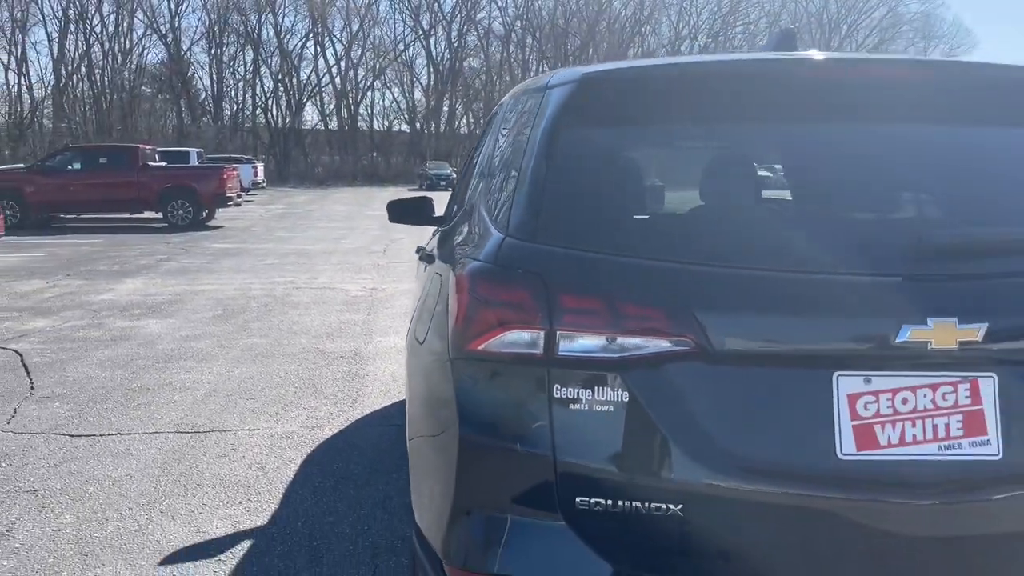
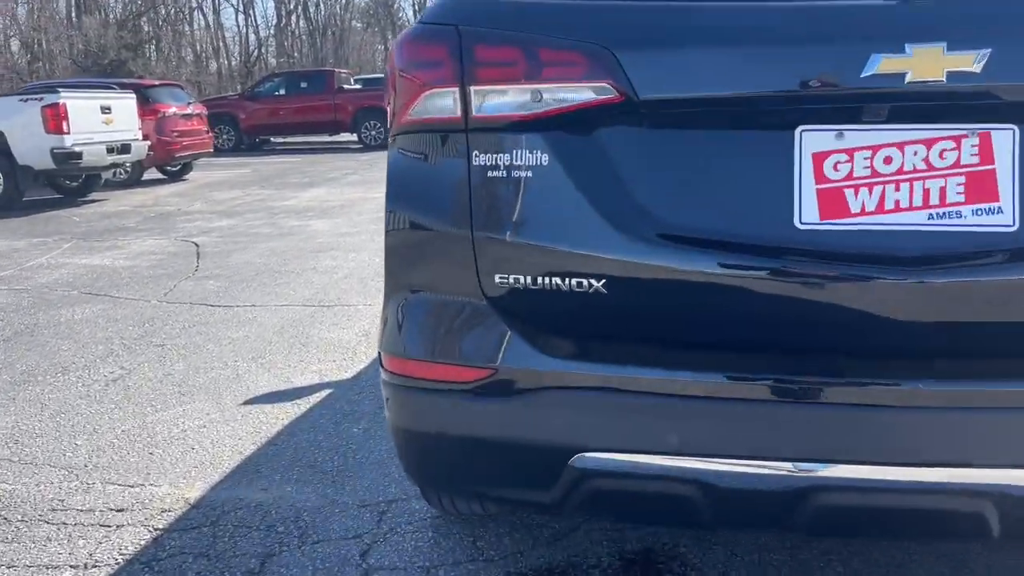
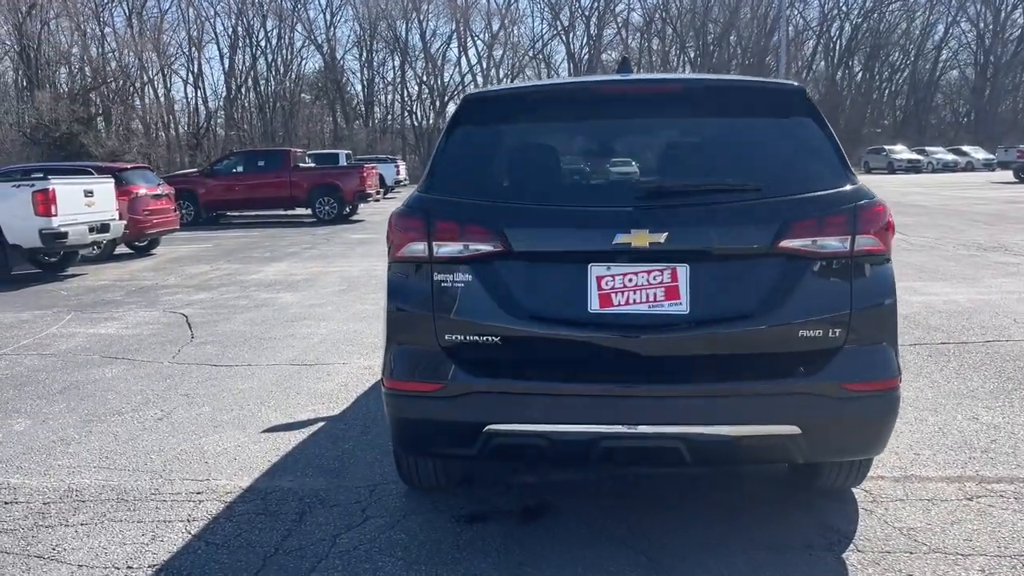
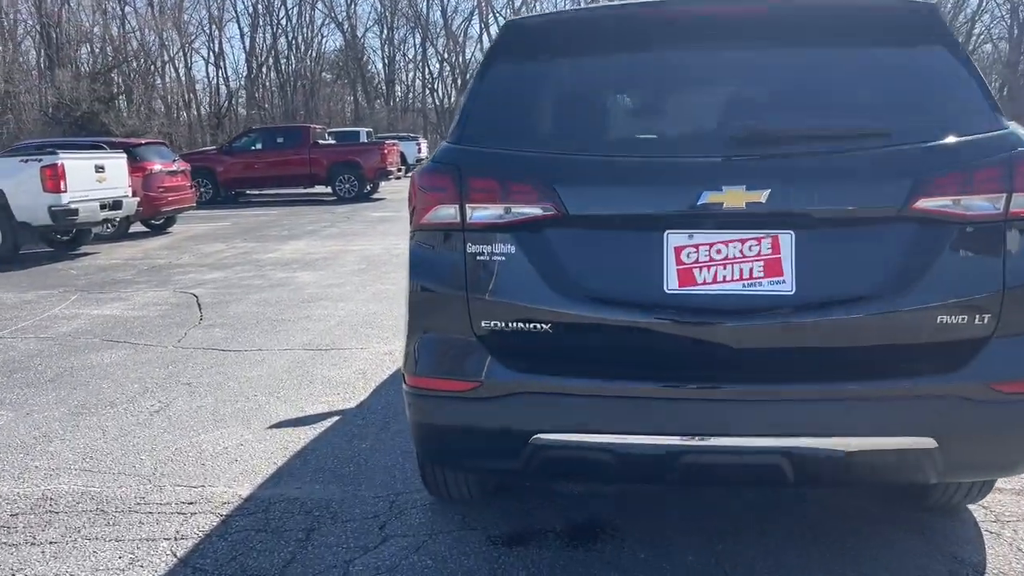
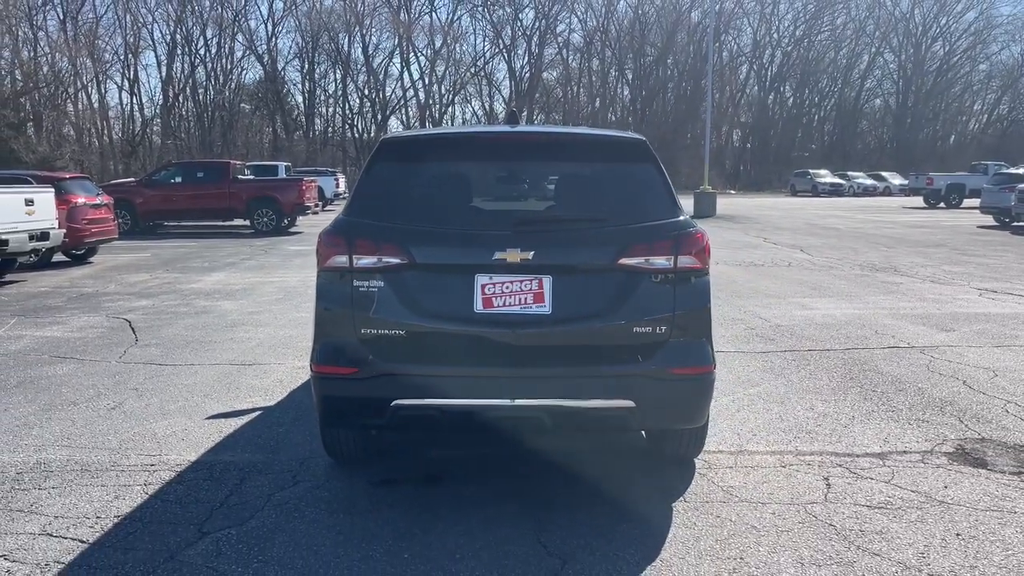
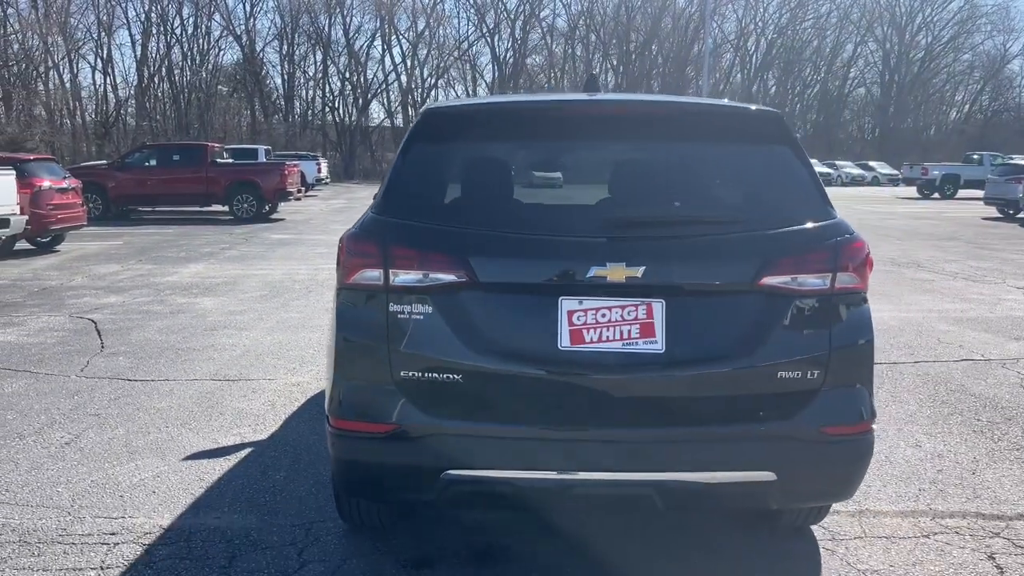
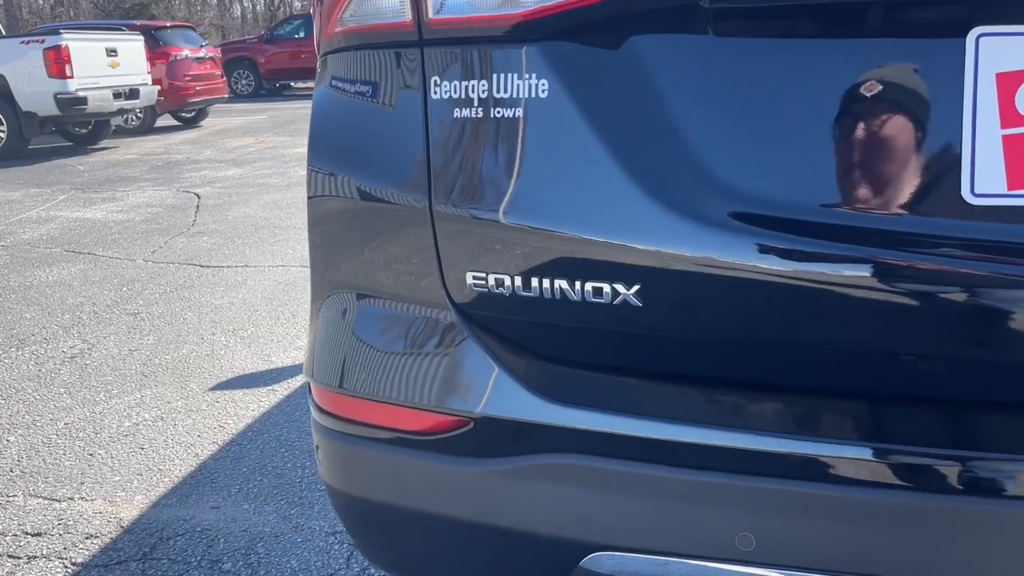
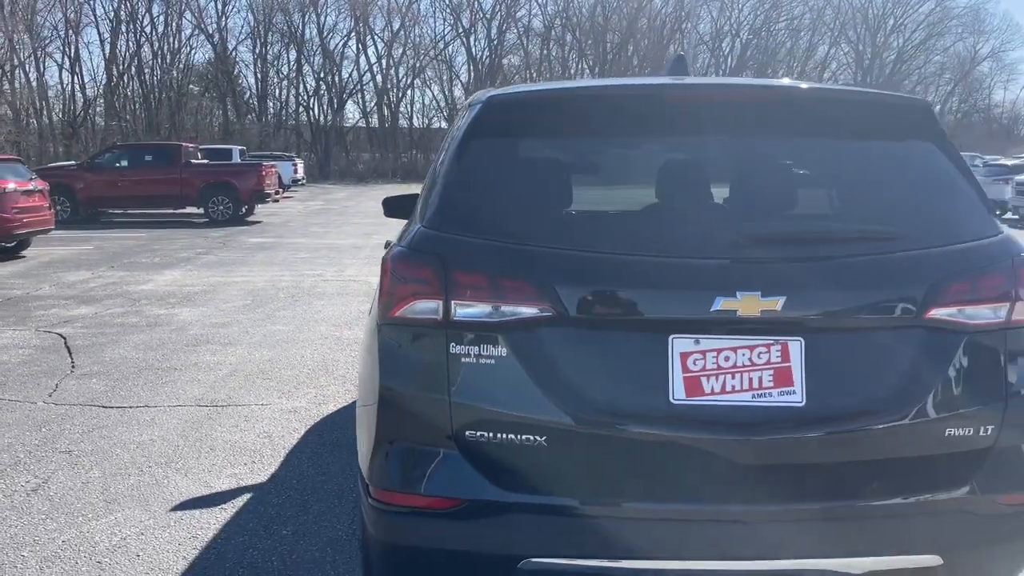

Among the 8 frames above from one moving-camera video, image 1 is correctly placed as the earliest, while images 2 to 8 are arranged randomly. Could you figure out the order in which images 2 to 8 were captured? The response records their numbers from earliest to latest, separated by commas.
8, 6, 5, 3, 4, 2, 7
